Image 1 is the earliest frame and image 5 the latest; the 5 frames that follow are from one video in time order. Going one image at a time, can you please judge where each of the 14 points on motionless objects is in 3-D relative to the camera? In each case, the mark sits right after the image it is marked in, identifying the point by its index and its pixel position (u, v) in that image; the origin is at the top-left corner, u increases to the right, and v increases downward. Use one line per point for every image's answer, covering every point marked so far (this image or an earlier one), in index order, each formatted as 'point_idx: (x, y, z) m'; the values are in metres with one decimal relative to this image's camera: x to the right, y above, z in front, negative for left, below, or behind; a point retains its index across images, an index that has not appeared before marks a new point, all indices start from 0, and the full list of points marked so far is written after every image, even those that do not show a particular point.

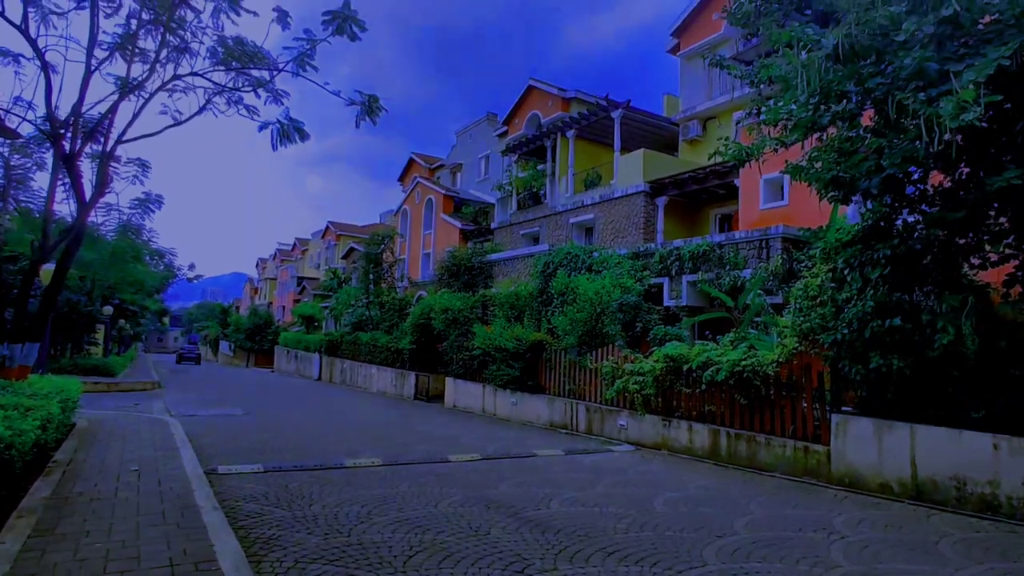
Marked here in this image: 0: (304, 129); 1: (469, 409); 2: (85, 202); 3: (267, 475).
0: (-2.7, +2.1, +8.4) m
1: (-1.3, -3.4, +18.1) m
2: (-6.2, +1.3, +9.4) m
3: (-2.8, -2.1, +7.2) m
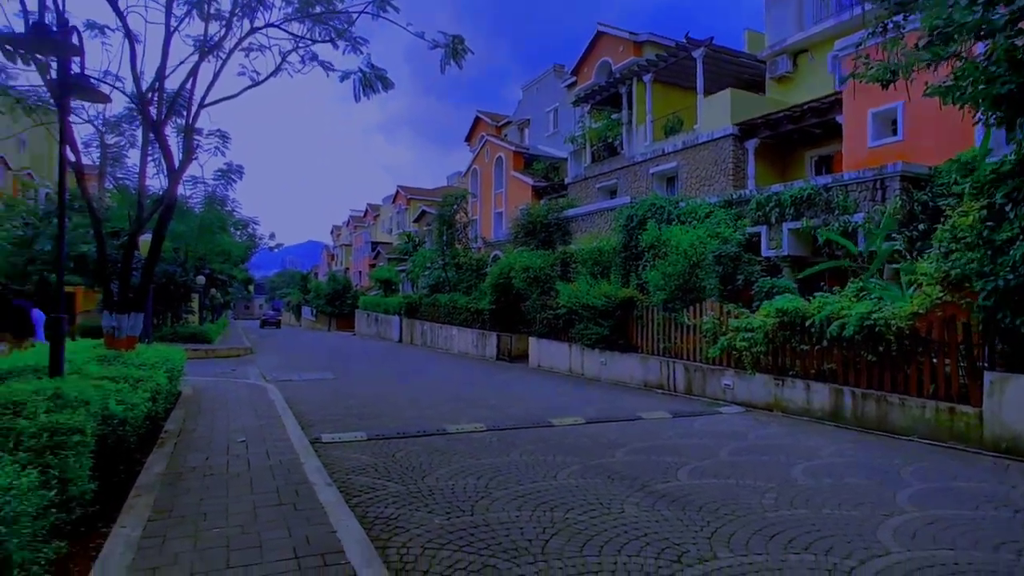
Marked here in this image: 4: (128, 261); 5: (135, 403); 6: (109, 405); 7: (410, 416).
0: (-1.5, +2.6, +7.9) m
1: (+1.2, -2.2, +17.7) m
2: (-4.9, +1.7, +9.3) m
3: (-1.5, -1.7, +7.0) m
4: (-5.4, +0.4, +9.1) m
5: (-2.9, -0.9, +5.0) m
6: (-2.7, -0.8, +4.3) m
7: (-1.4, -1.8, +9.0) m
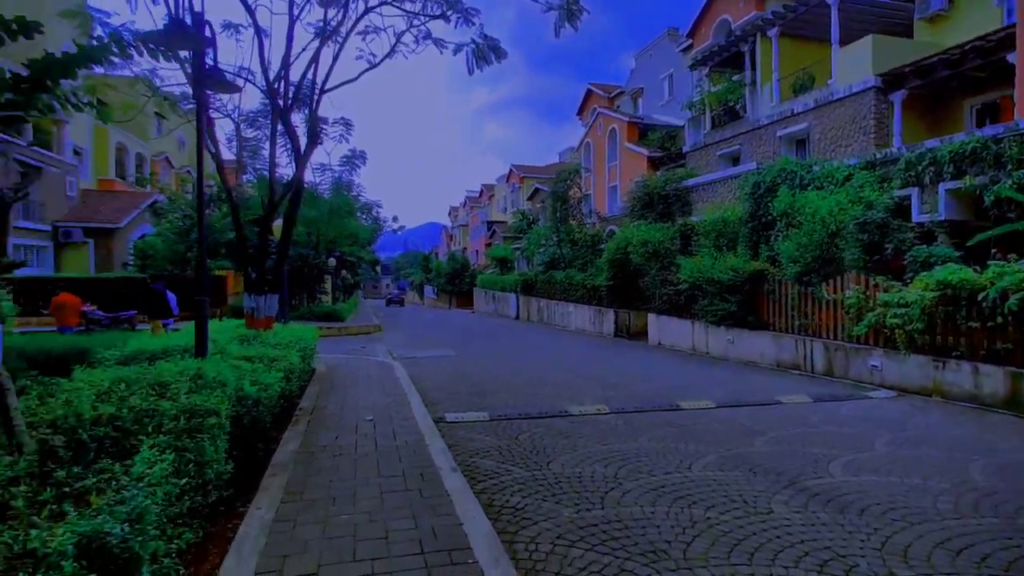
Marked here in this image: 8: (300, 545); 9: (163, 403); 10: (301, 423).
0: (-0.1, +2.8, +7.6) m
1: (+4.3, -1.6, +17.0) m
2: (-3.2, +2.0, +9.6) m
3: (-0.2, -1.5, +6.9) m
4: (-3.7, +0.6, +9.6) m
5: (-1.9, -0.8, +5.1) m
6: (-1.8, -0.7, +4.4) m
7: (+0.2, -1.5, +8.8) m
8: (-1.0, -1.3, +3.2) m
9: (-1.9, -0.6, +3.6) m
10: (-2.0, -1.3, +6.1) m
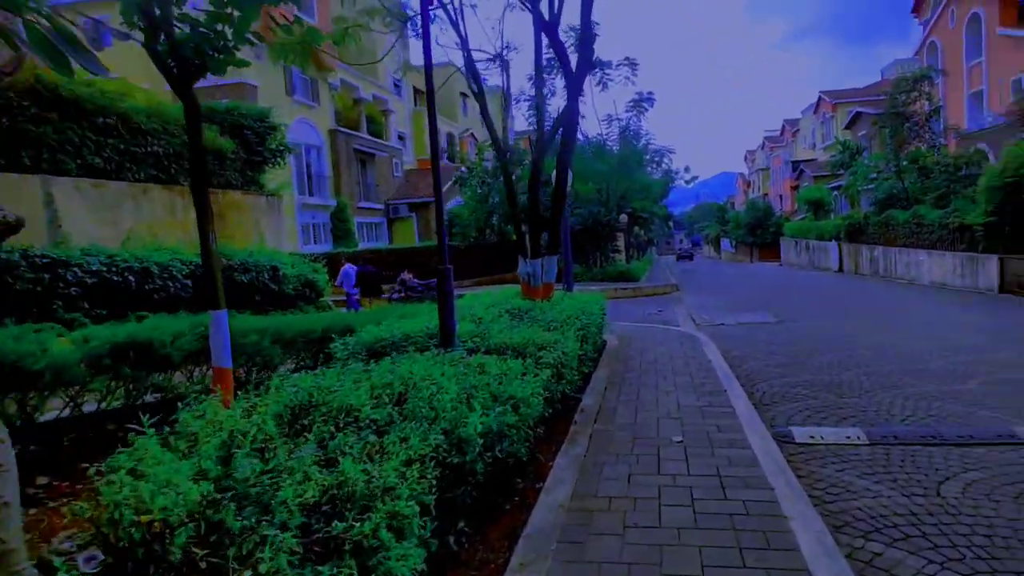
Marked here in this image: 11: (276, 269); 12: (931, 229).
0: (+2.6, +3.2, +4.6) m
1: (+10.9, -0.4, +11.3) m
2: (+0.7, +2.5, +7.8) m
3: (+2.4, -1.1, +4.2) m
4: (+0.3, +1.1, +8.0) m
5: (0.0, -0.6, +3.4) m
6: (-0.2, -0.5, +2.7) m
7: (+3.6, -1.0, +5.8) m
8: (0.0, -1.2, +1.3) m
9: (-0.6, -0.6, +2.0) m
10: (+0.4, -1.0, +4.3) m
11: (-3.5, +0.3, +9.5) m
12: (+12.0, +1.7, +18.3) m
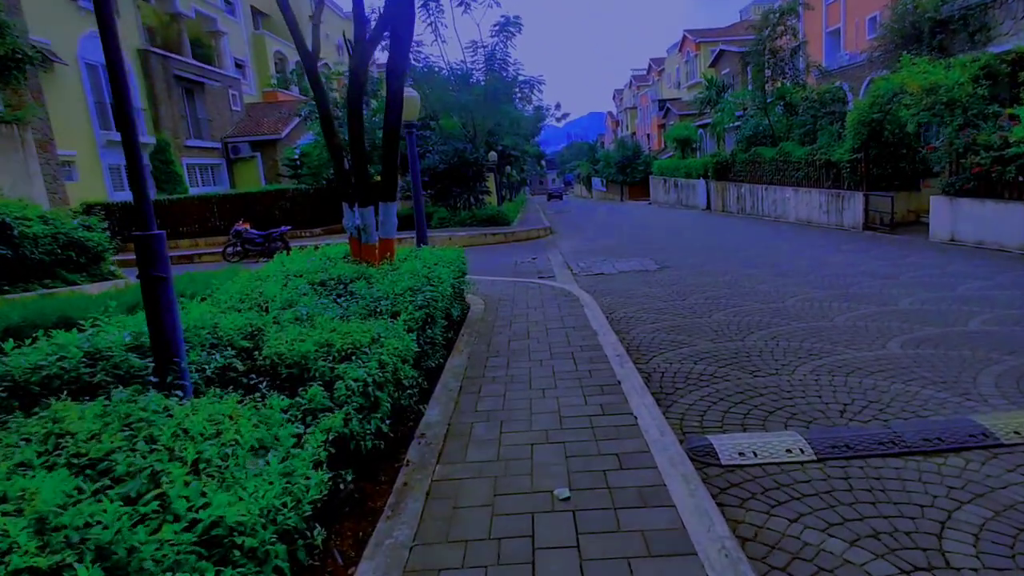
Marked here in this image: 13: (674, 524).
0: (+1.5, +3.5, +2.9) m
1: (+8.4, +0.8, +11.4) m
2: (-0.9, +2.9, +5.8) m
3: (+1.5, -0.9, +2.9) m
4: (-1.3, +1.5, +6.0) m
5: (-0.7, -0.6, +1.6) m
6: (-0.7, -0.6, +0.9) m
7: (+2.4, -0.6, +4.7) m
8: (-0.3, -1.4, -0.4) m
9: (-1.1, -0.7, +0.1) m
10: (-0.4, -0.9, +2.6) m
11: (-5.4, +0.7, +6.8) m
12: (+8.2, +3.5, +18.2) m
13: (+0.6, -0.9, +2.5) m
